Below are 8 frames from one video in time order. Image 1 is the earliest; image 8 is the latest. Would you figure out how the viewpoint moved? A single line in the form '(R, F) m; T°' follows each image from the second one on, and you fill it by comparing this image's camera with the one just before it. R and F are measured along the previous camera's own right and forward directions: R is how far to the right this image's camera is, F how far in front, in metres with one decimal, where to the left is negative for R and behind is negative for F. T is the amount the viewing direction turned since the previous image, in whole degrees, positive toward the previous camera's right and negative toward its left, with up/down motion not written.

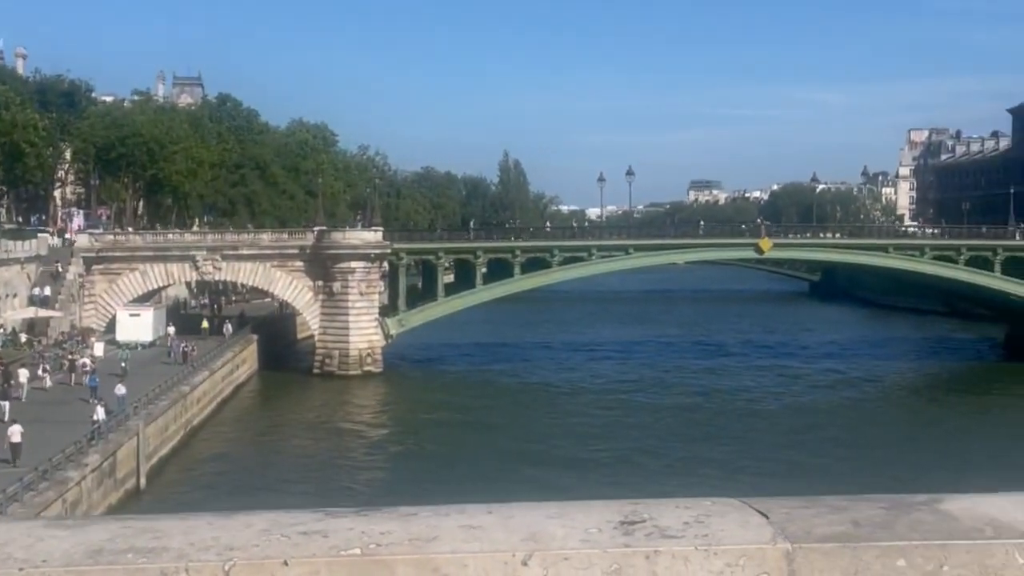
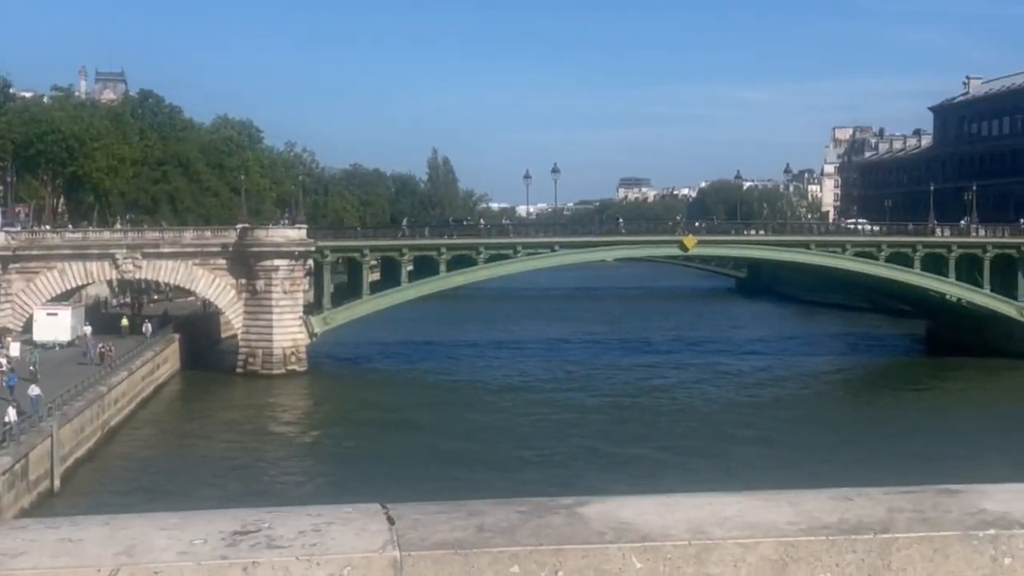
(+0.1, 0.0) m; +3°
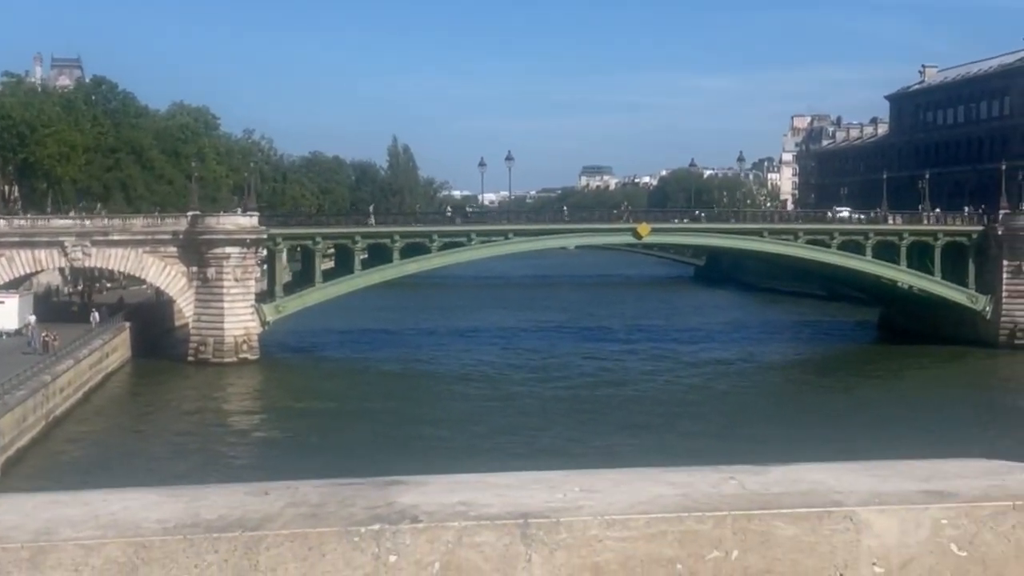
(+0.2, 0.0) m; +1°
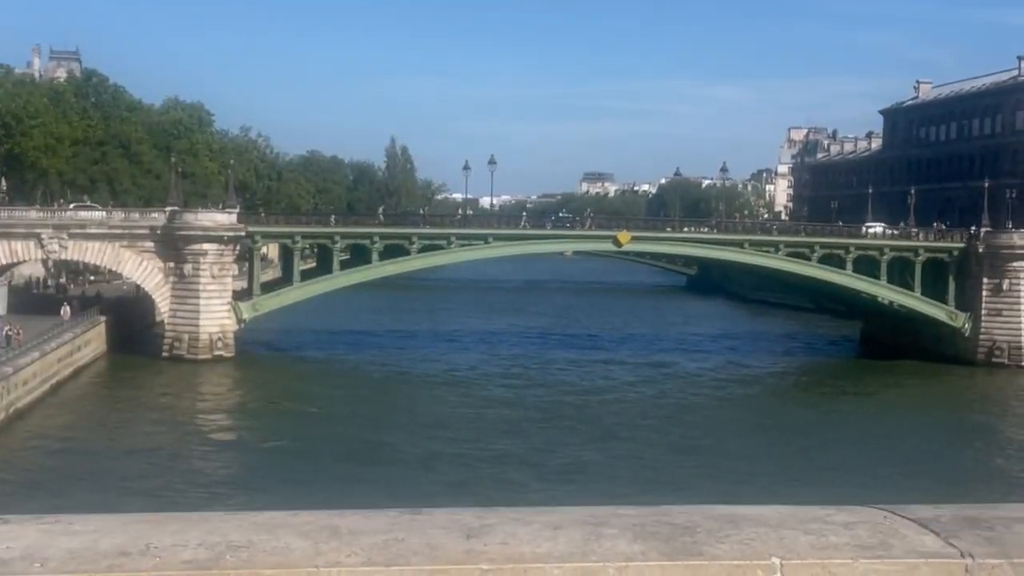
(+0.5, +0.1) m; 0°
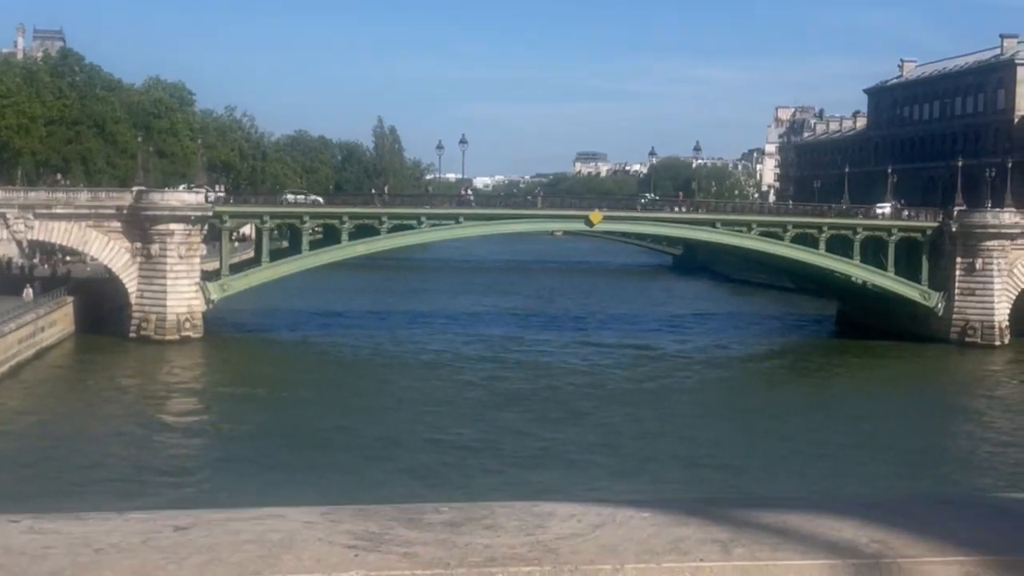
(+0.6, +0.1) m; 0°
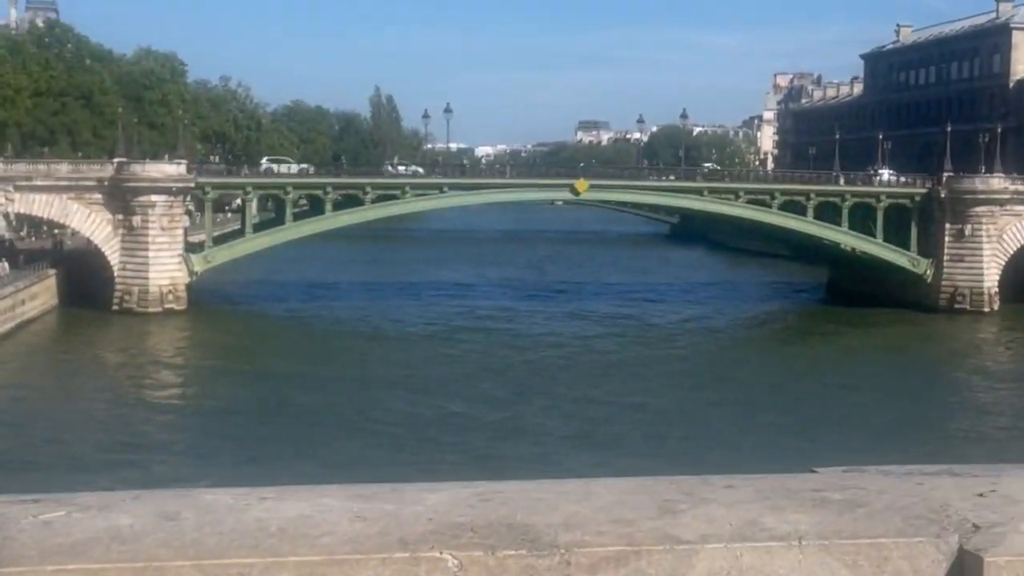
(+0.4, +0.2) m; -1°
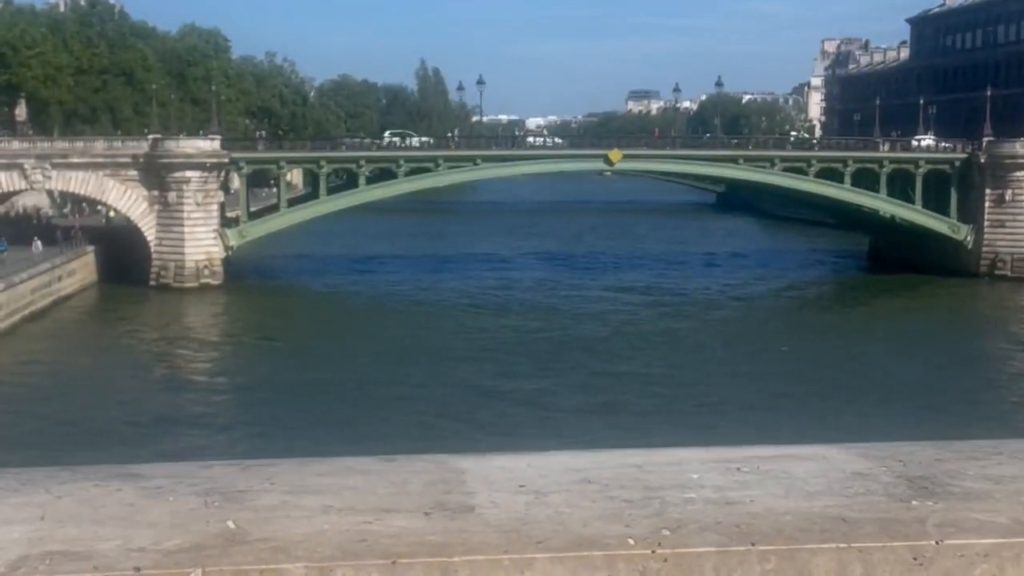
(+0.4, +0.1) m; -3°
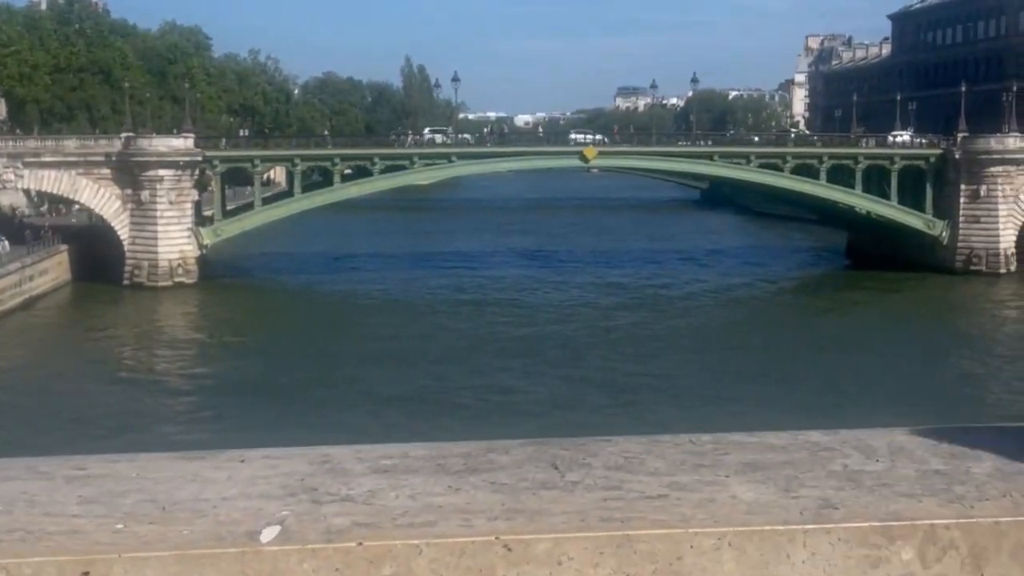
(+0.3, +0.1) m; 0°
